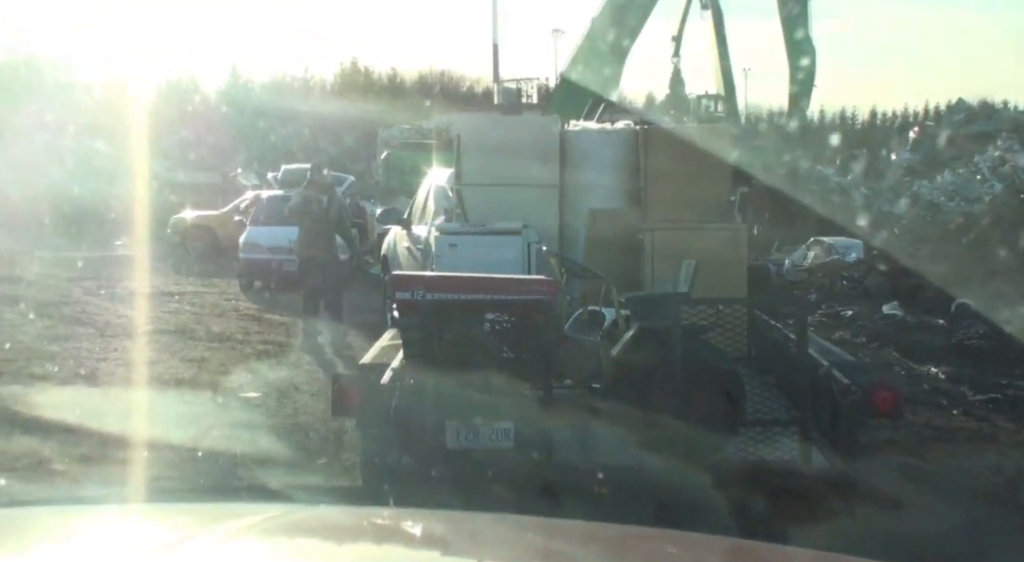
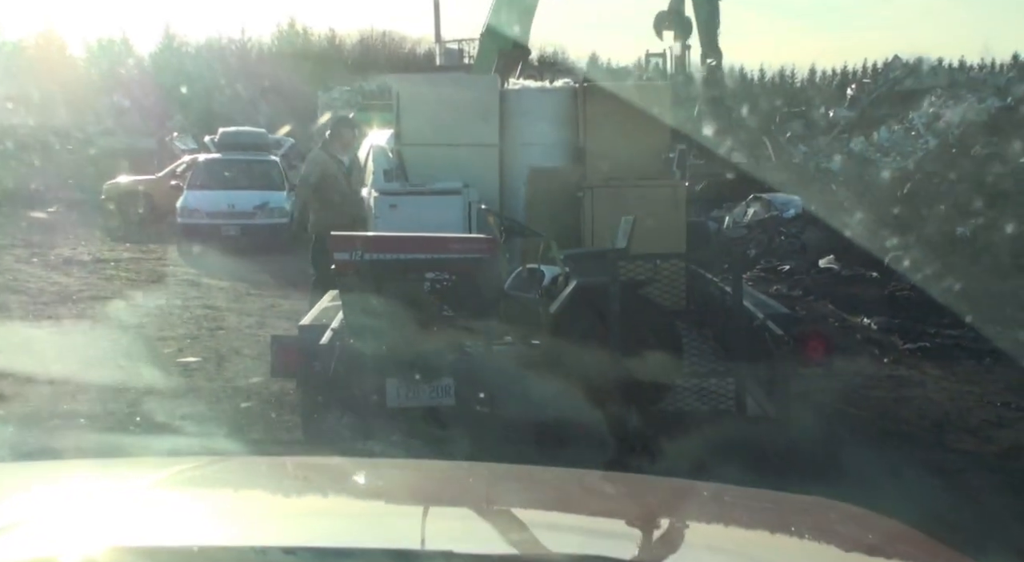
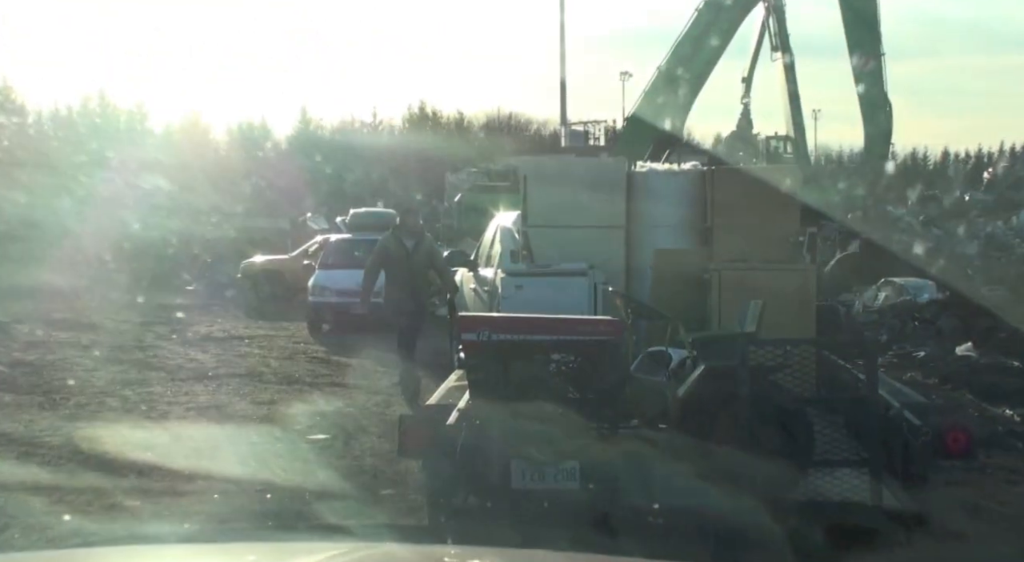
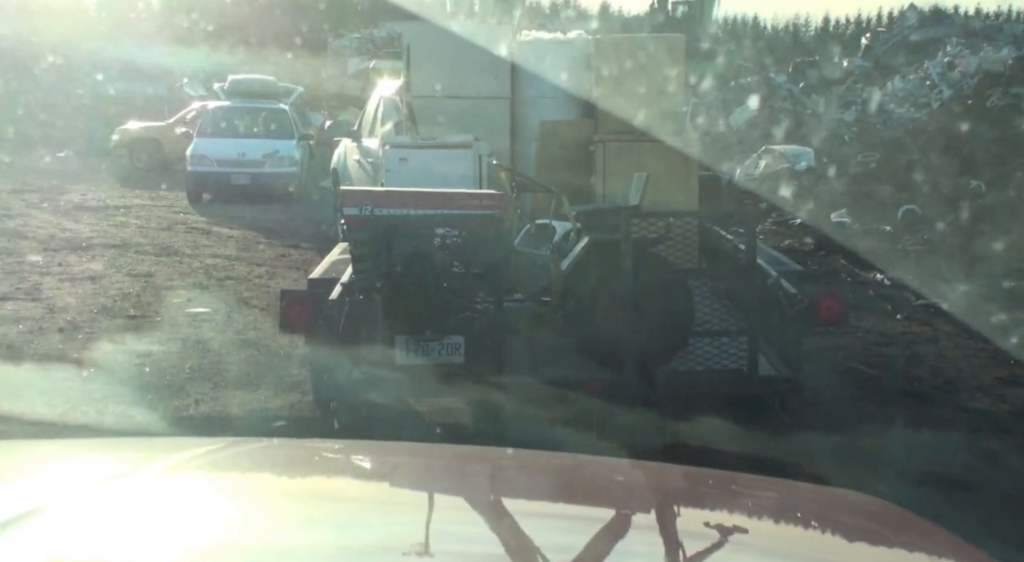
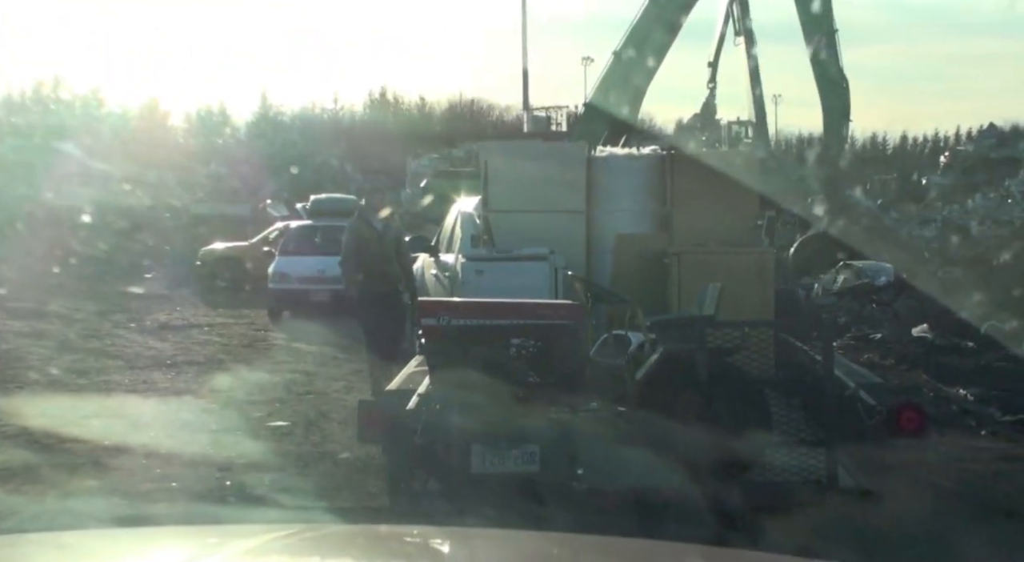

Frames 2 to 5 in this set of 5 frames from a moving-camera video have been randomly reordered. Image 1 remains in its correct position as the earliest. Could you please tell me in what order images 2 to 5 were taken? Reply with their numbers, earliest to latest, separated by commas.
3, 5, 2, 4
